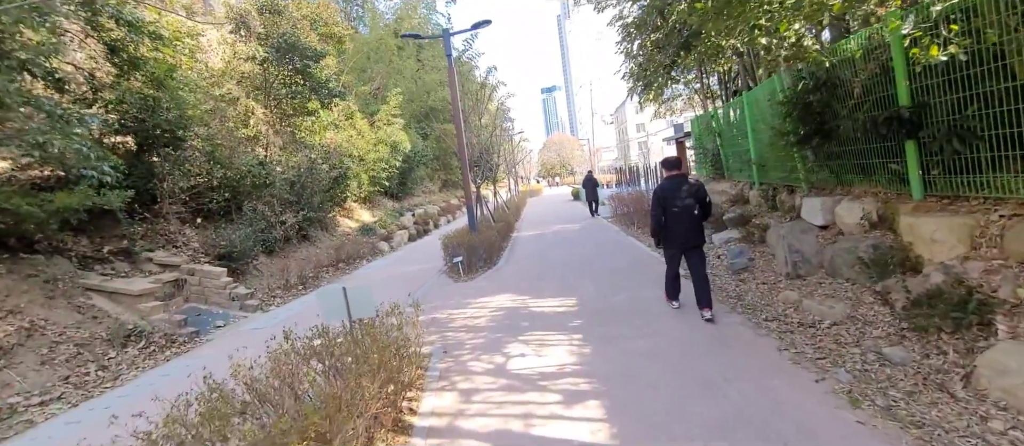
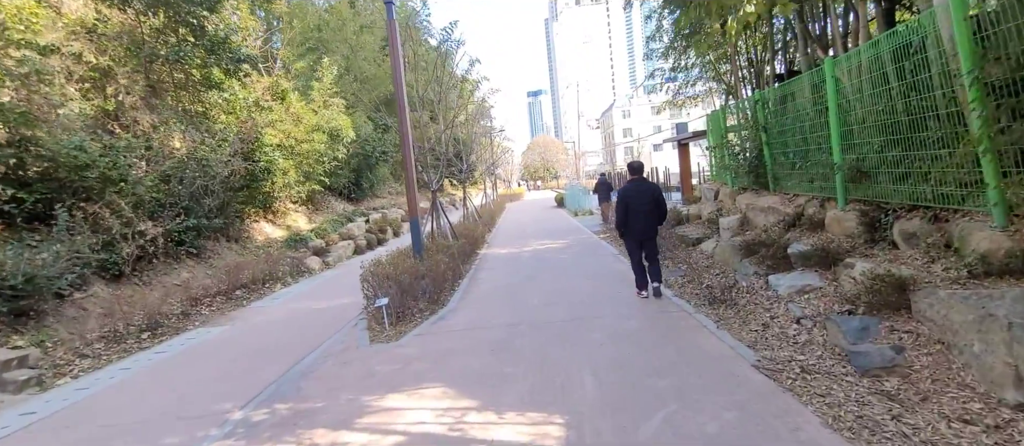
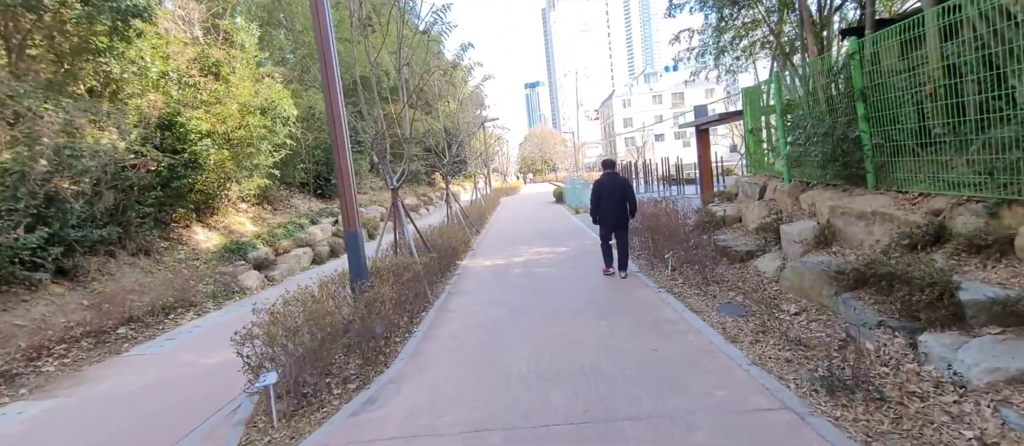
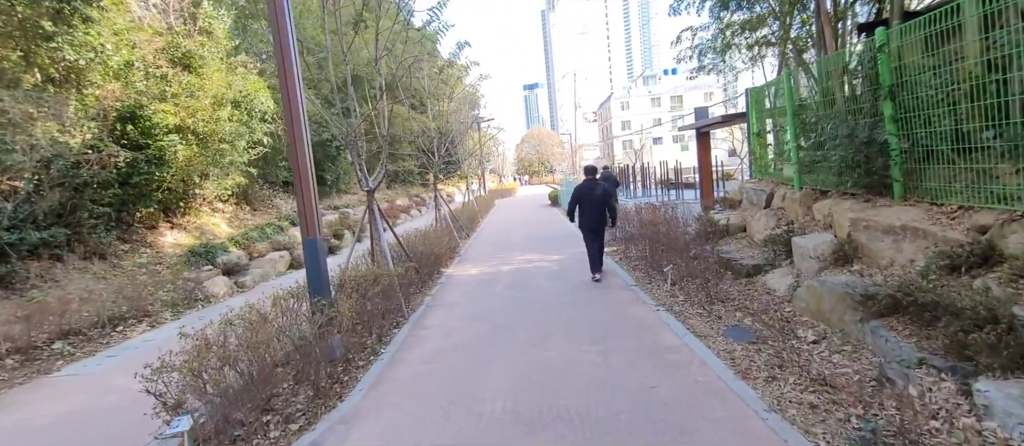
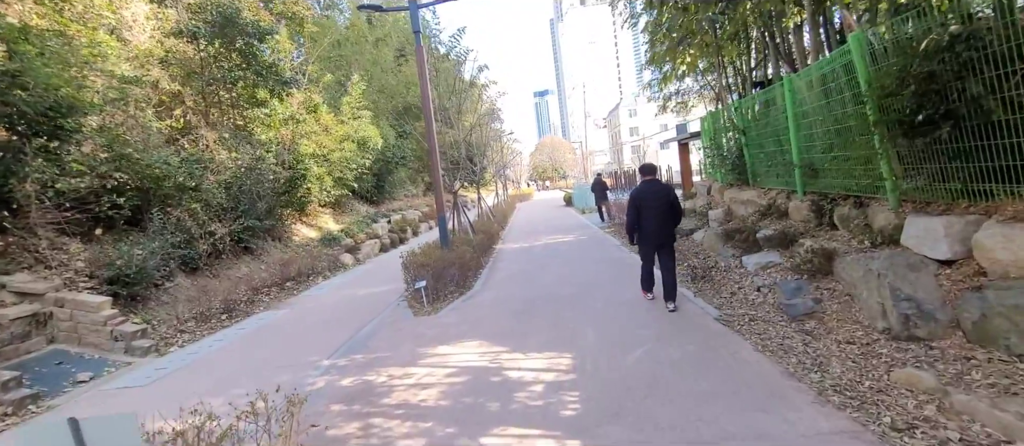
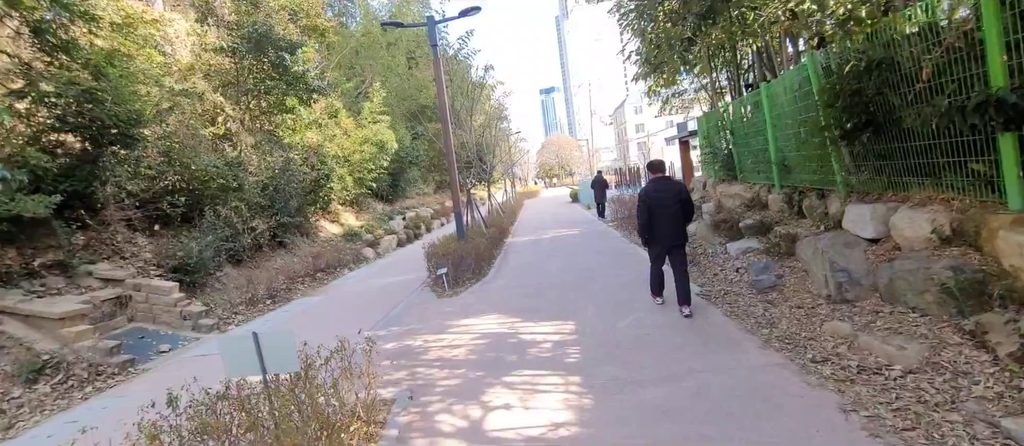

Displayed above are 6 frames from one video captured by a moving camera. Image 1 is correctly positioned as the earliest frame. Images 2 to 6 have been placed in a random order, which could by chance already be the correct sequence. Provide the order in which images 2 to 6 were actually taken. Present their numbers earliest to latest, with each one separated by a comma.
6, 5, 2, 3, 4
